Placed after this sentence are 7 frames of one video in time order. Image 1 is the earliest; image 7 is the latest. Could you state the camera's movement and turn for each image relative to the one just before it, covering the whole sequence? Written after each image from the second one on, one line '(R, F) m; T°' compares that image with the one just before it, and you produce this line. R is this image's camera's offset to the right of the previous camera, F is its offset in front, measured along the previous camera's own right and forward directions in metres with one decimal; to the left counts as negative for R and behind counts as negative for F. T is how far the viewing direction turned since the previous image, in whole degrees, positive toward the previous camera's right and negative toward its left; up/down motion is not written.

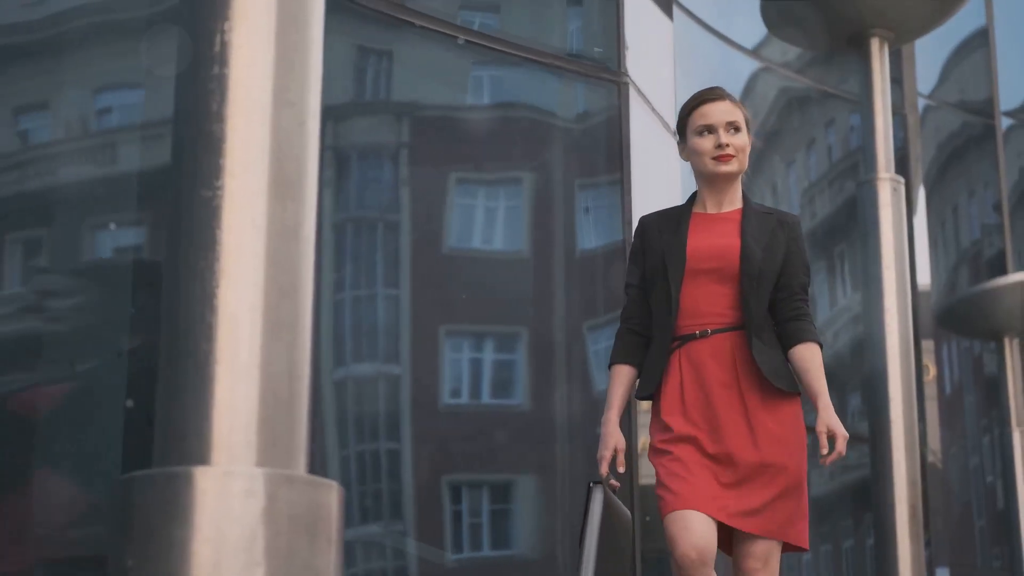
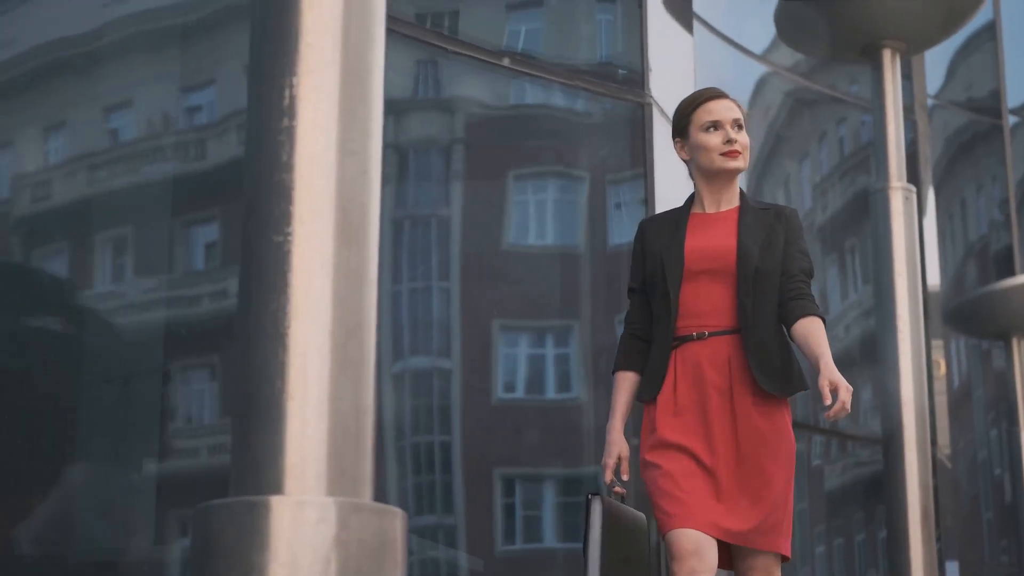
(0.0, -0.2) m; 0°
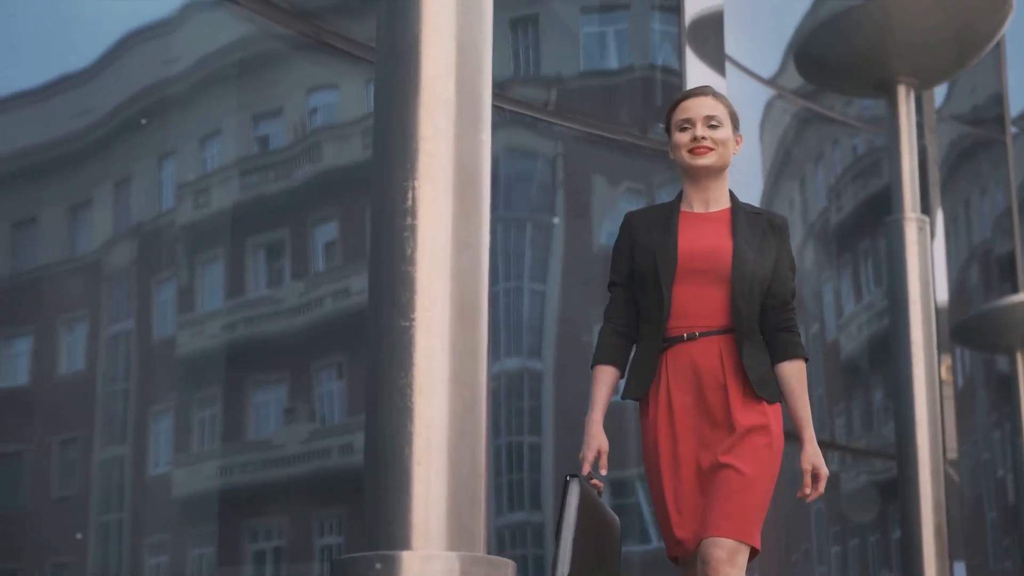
(-0.1, -0.4) m; 0°
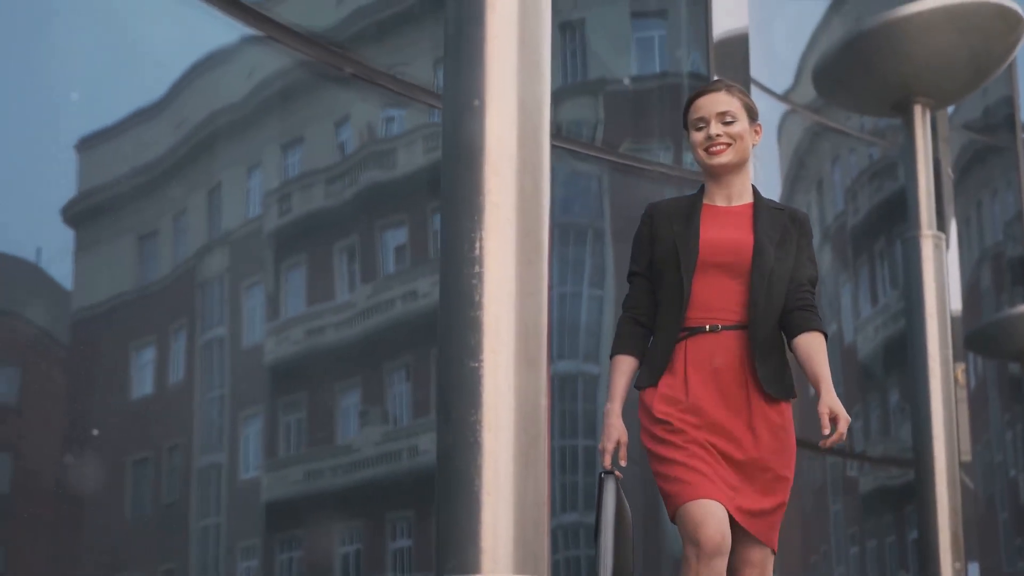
(-0.1, -0.2) m; 0°
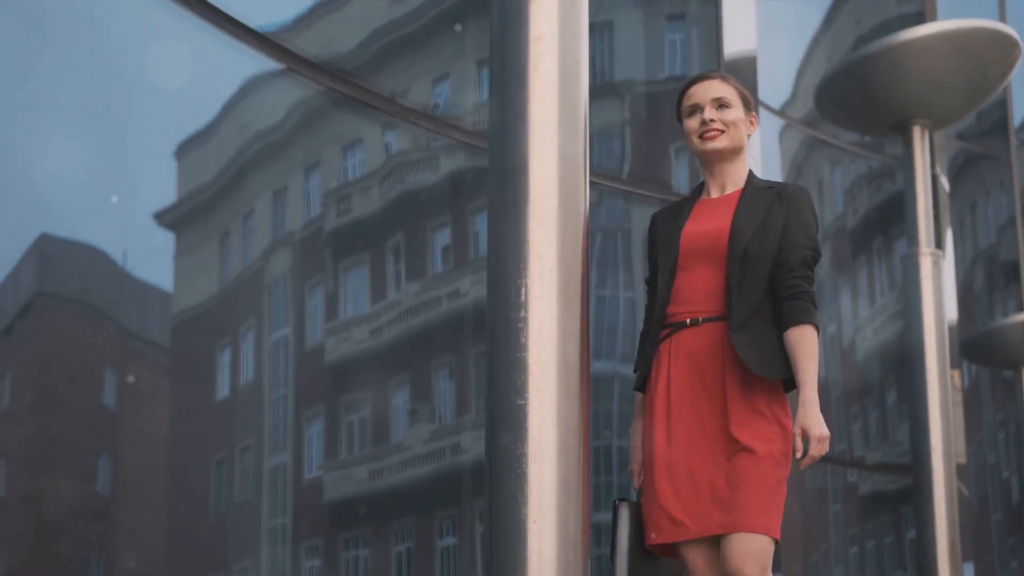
(-0.1, -0.3) m; 0°
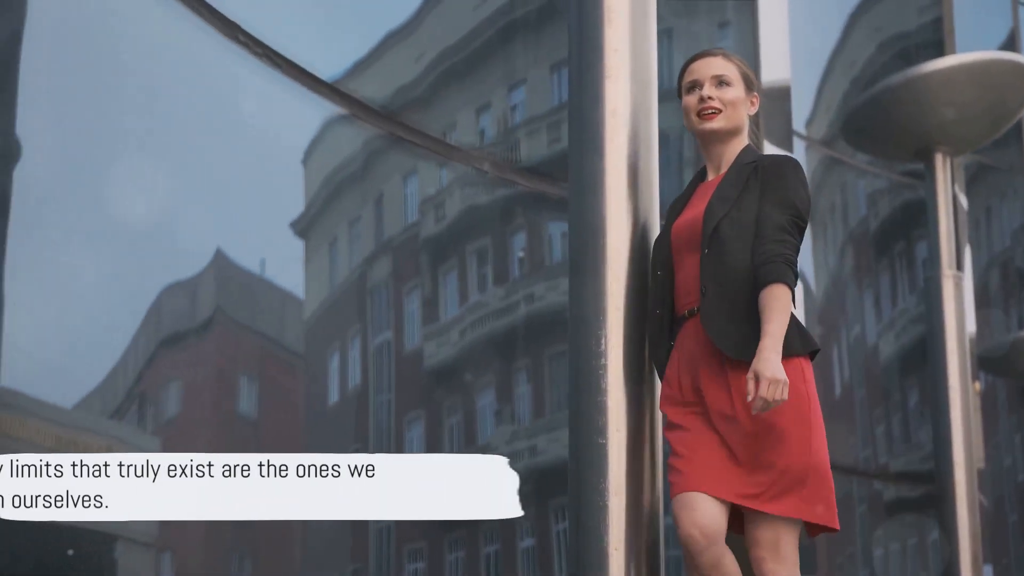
(-0.1, -0.4) m; 0°
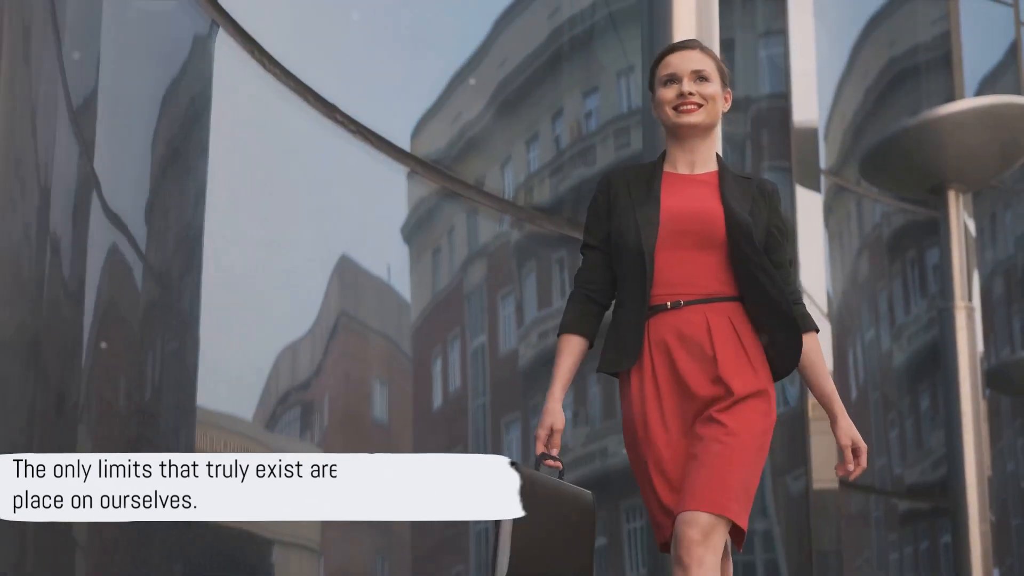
(-0.1, -0.6) m; 0°
